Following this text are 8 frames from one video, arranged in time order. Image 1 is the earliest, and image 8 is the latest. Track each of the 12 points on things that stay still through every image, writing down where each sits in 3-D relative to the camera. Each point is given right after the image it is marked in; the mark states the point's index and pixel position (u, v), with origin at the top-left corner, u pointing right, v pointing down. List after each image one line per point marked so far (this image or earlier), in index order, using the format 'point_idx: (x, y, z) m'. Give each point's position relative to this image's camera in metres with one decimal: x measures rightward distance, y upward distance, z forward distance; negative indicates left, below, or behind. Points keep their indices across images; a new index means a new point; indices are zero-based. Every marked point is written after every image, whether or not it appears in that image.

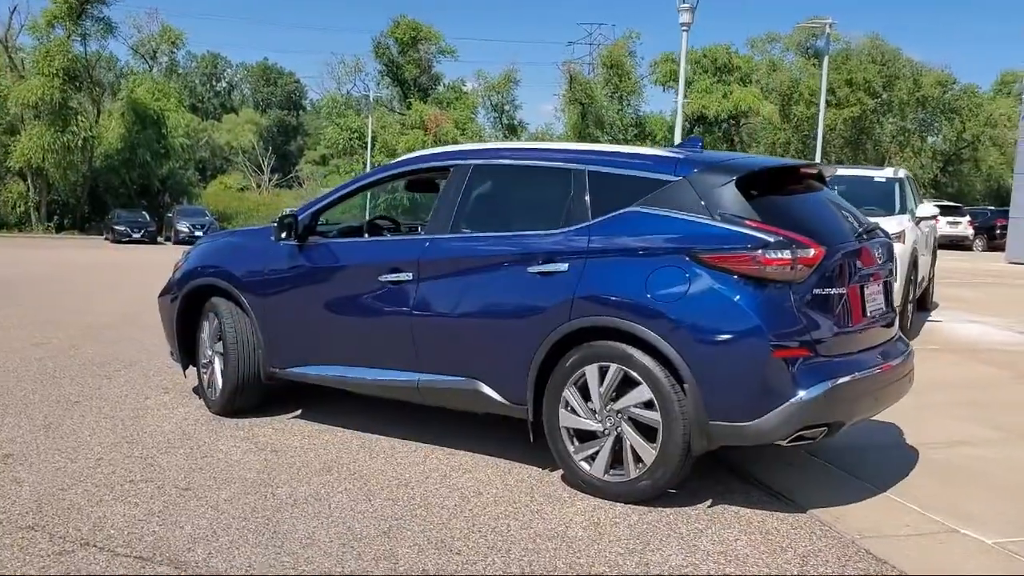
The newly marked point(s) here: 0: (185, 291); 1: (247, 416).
0: (-2.0, 0.0, +6.2) m
1: (-1.6, -0.8, +6.1) m
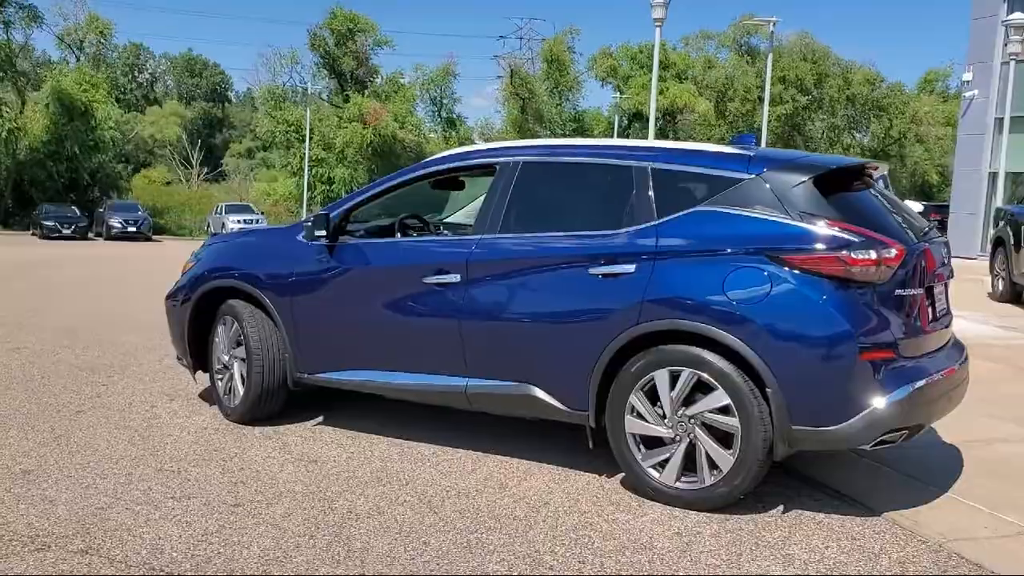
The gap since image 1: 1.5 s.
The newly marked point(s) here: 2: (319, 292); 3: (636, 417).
0: (-1.8, 0.0, +5.9) m
1: (-1.4, -0.8, +5.8) m
2: (-1.0, 0.0, +5.4) m
3: (+0.6, -0.6, +4.5) m
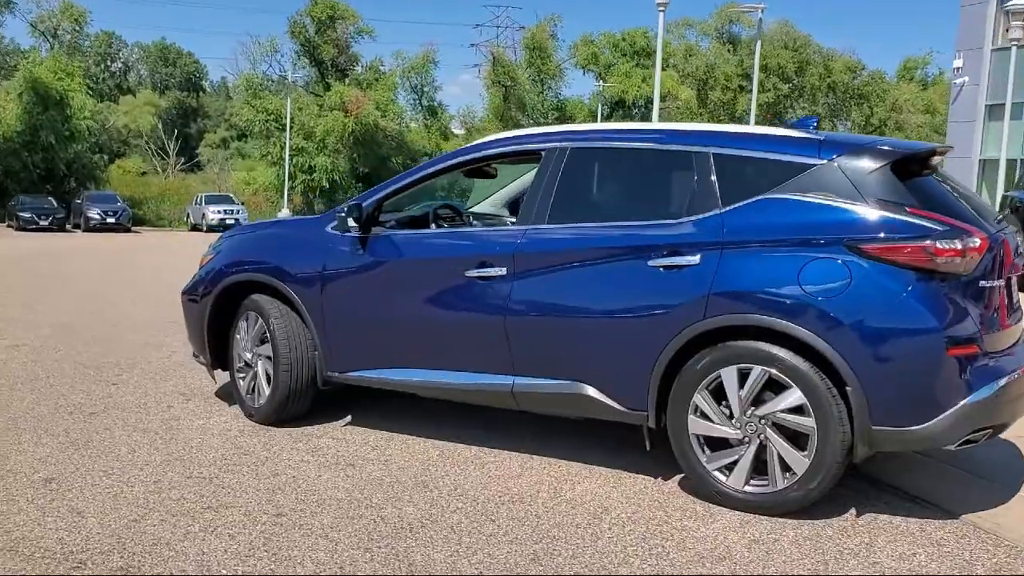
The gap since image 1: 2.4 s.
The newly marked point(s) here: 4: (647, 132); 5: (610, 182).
0: (-1.6, 0.0, +5.6) m
1: (-1.2, -0.7, +5.5) m
2: (-0.8, 0.0, +5.2) m
3: (+0.8, -0.5, +4.2) m
4: (+0.6, +0.7, +4.6) m
5: (+0.4, +0.5, +4.6) m
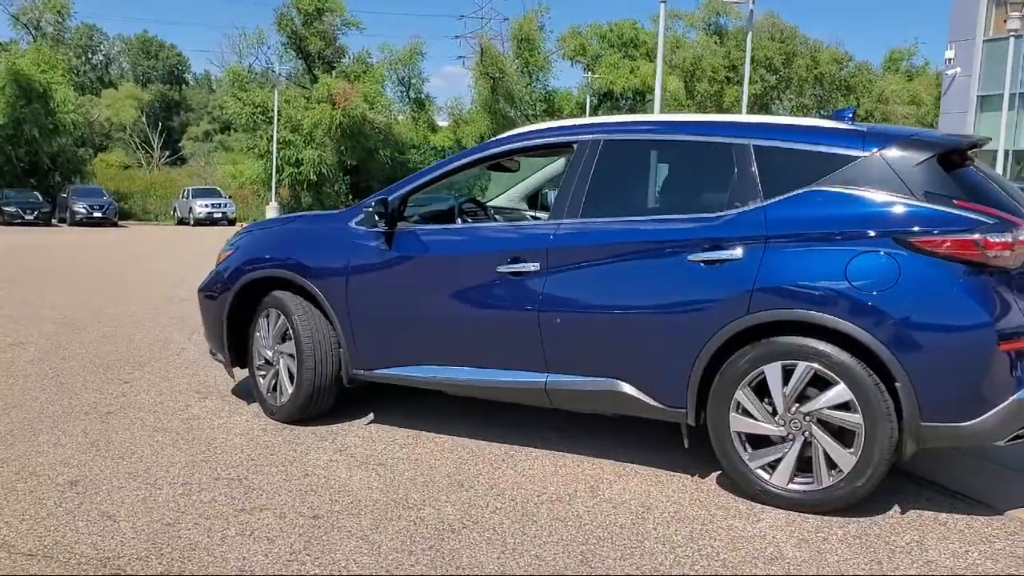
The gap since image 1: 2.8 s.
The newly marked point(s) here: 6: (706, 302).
0: (-1.5, 0.0, +5.5) m
1: (-1.0, -0.7, +5.5) m
2: (-0.7, 0.0, +5.1) m
3: (+1.0, -0.5, +4.2) m
4: (+0.8, +0.7, +4.6) m
5: (+0.6, +0.5, +4.5) m
6: (+0.8, -0.1, +4.2) m
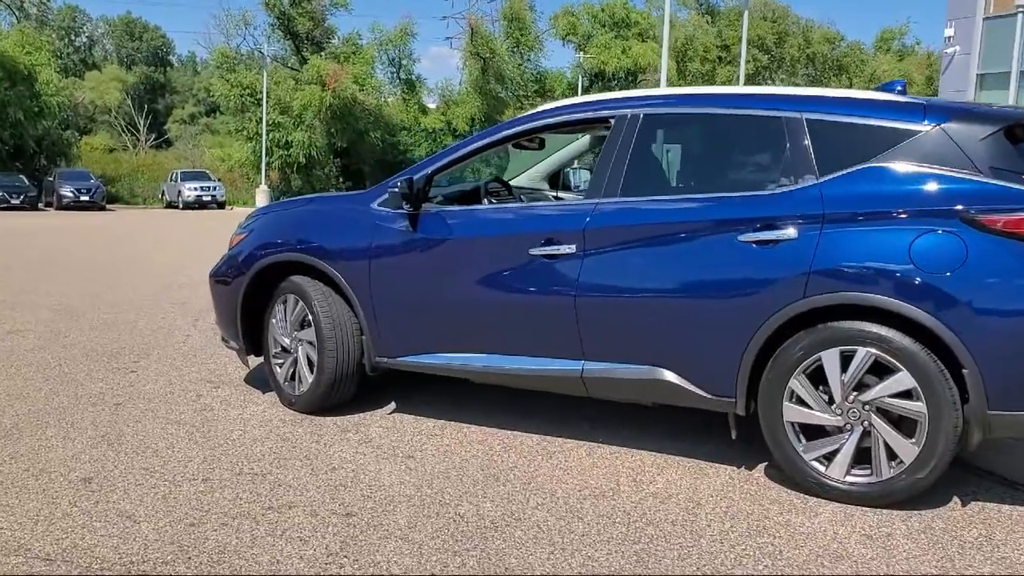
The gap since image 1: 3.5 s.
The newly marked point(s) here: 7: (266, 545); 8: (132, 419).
0: (-1.3, +0.1, +5.3) m
1: (-0.9, -0.6, +5.2) m
2: (-0.5, +0.1, +4.8) m
3: (+1.1, -0.5, +4.0) m
4: (+0.9, +0.8, +4.3) m
5: (+0.8, +0.6, +4.3) m
6: (+1.0, 0.0, +4.0) m
7: (-0.9, -0.9, +3.5) m
8: (-1.9, -0.7, +5.1) m
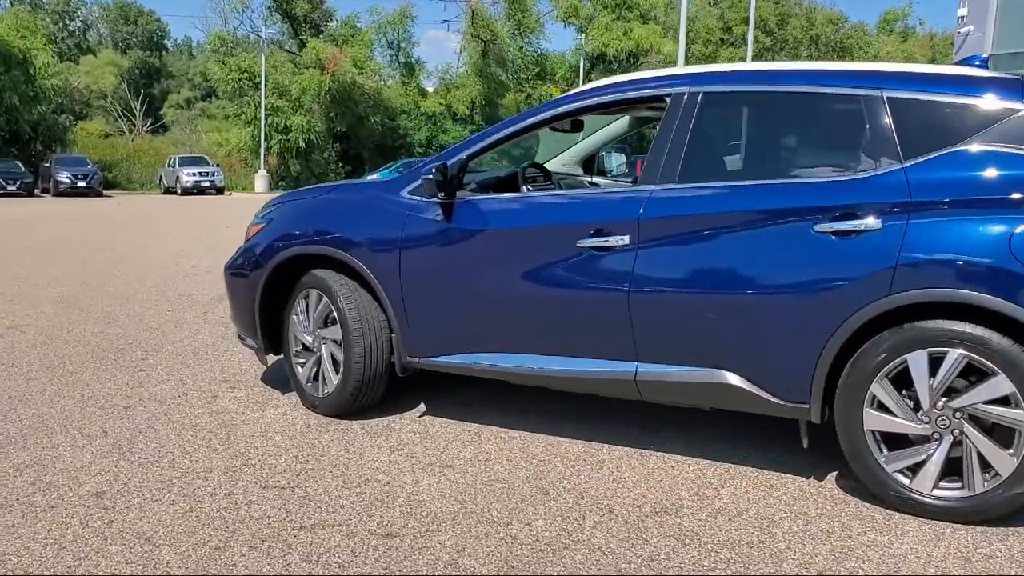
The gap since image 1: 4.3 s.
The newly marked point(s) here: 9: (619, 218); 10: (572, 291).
0: (-1.2, +0.1, +4.9) m
1: (-0.7, -0.6, +4.9) m
2: (-0.3, +0.1, +4.5) m
3: (+1.3, -0.4, +3.6) m
4: (+1.1, +0.8, +4.0) m
5: (+0.9, +0.6, +4.0) m
6: (+1.1, 0.0, +3.6) m
7: (-0.7, -0.9, +3.2) m
8: (-1.7, -0.6, +4.8) m
9: (+0.4, +0.3, +4.0) m
10: (+0.2, 0.0, +4.1) m
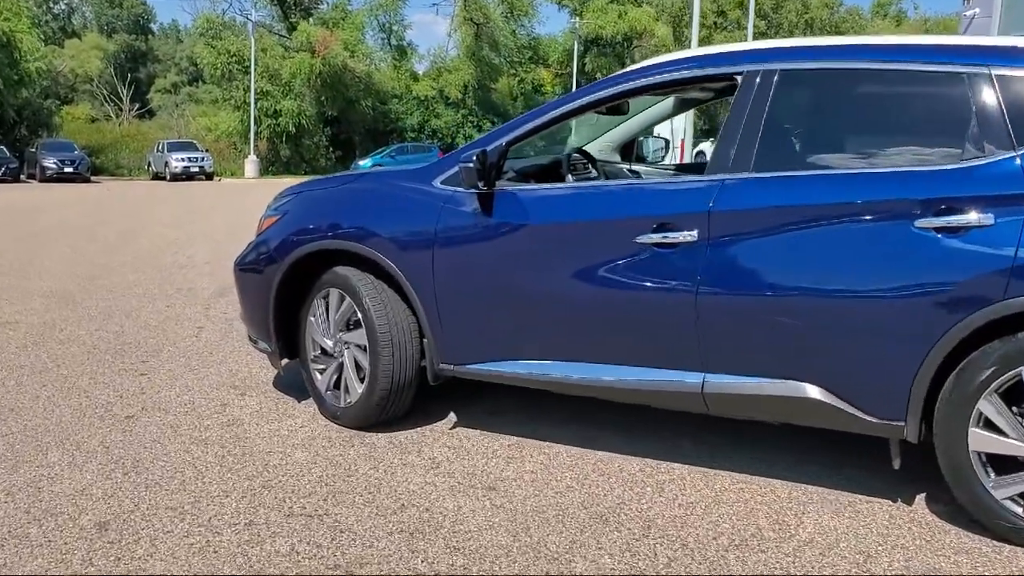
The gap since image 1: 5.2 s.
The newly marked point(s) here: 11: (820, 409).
0: (-1.0, +0.1, +4.5) m
1: (-0.5, -0.6, +4.4) m
2: (-0.2, +0.1, +4.0) m
3: (+1.5, -0.4, +3.2) m
4: (+1.3, +0.8, +3.5) m
5: (+1.1, +0.6, +3.5) m
6: (+1.3, 0.0, +3.2) m
7: (-0.5, -0.9, +2.8) m
8: (-1.5, -0.6, +4.3) m
9: (+0.6, +0.3, +3.6) m
10: (+0.4, 0.0, +3.7) m
11: (+1.1, -0.4, +3.5) m
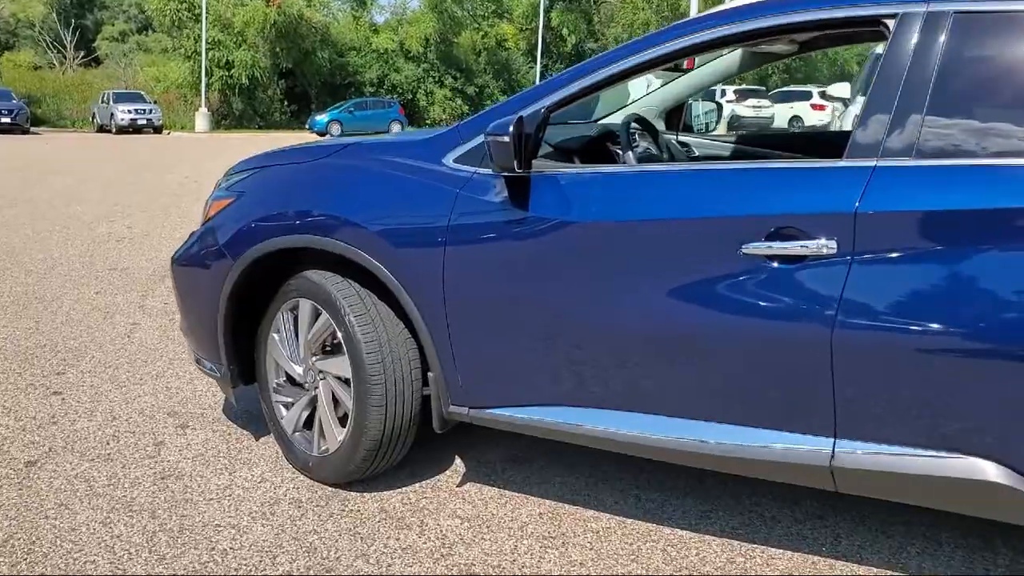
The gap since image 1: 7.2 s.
0: (-0.9, +0.1, +3.3) m
1: (-0.4, -0.6, +3.4) m
2: (0.0, +0.1, +2.9) m
3: (+1.7, -0.6, +2.2) m
4: (+1.4, +0.7, +2.5) m
5: (+1.3, +0.5, +2.5) m
6: (+1.5, -0.1, +2.2) m
7: (-0.3, -1.0, +1.7) m
8: (-1.4, -0.7, +3.2) m
9: (+0.8, +0.2, +2.5) m
10: (+0.6, -0.1, +2.7) m
11: (+1.2, -0.5, +2.5) m
